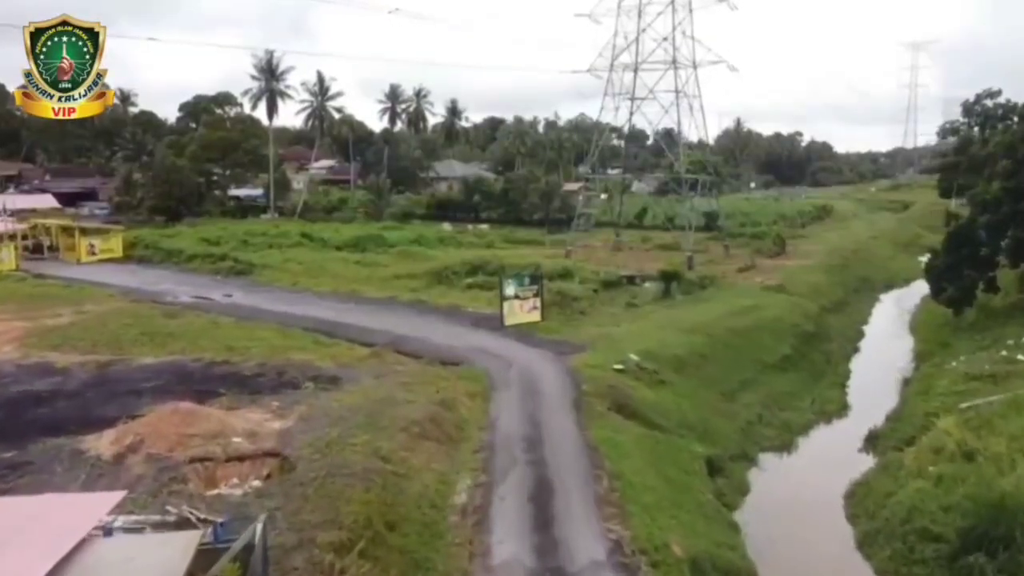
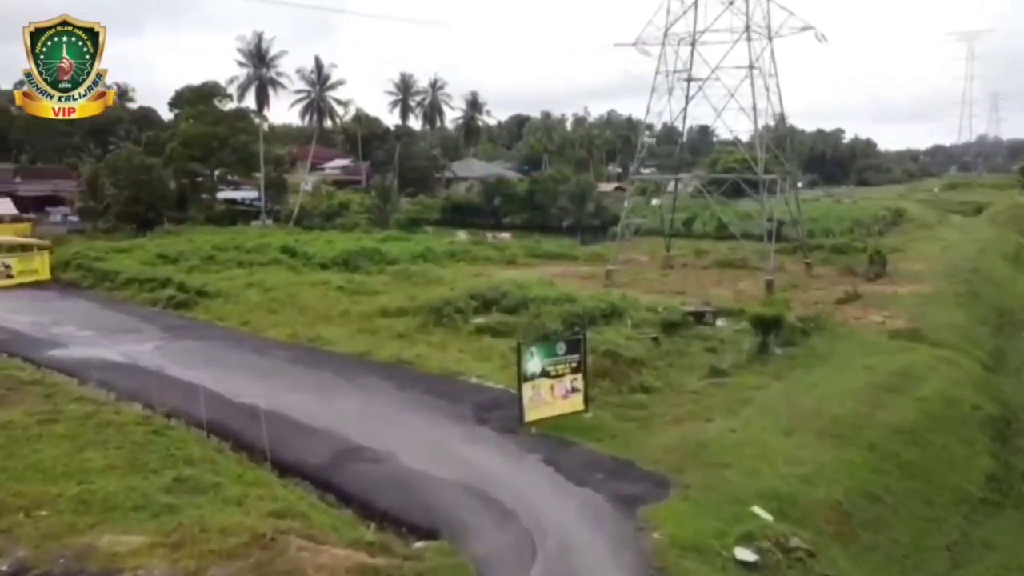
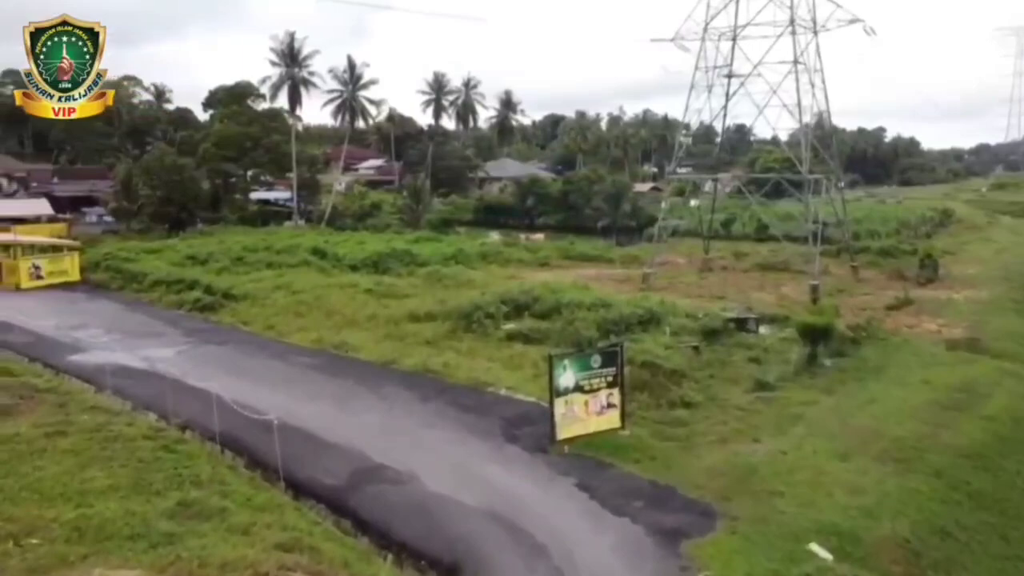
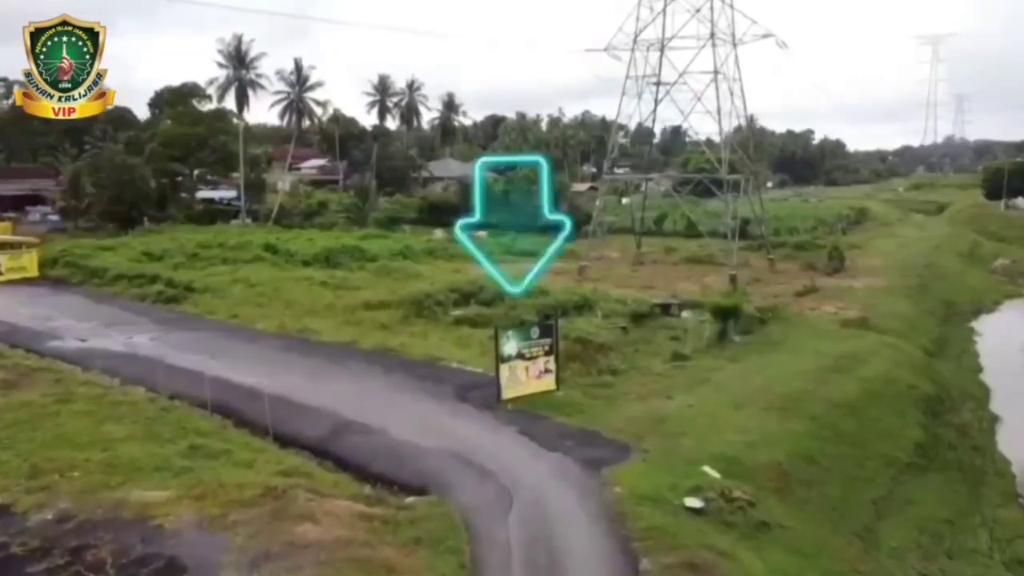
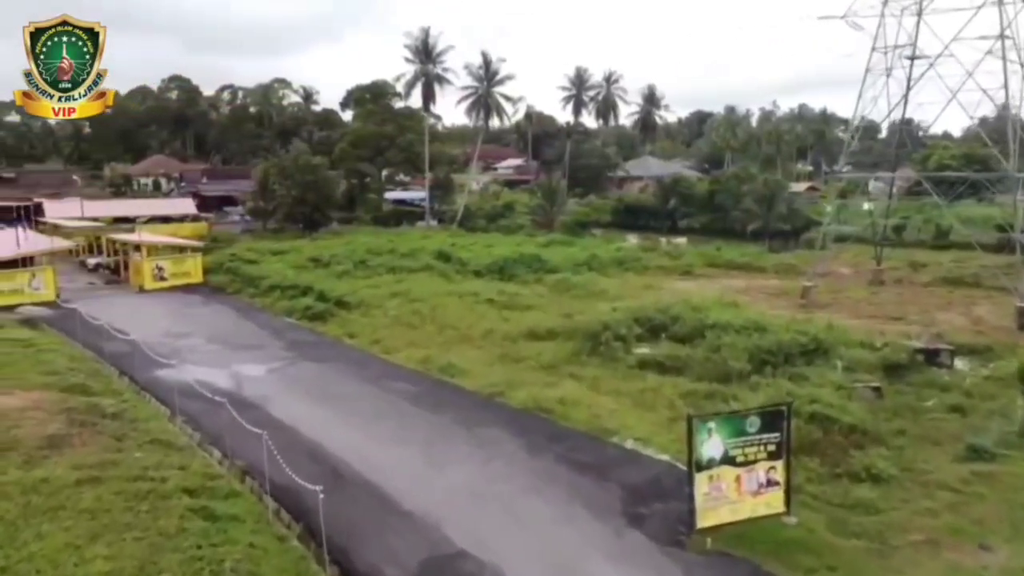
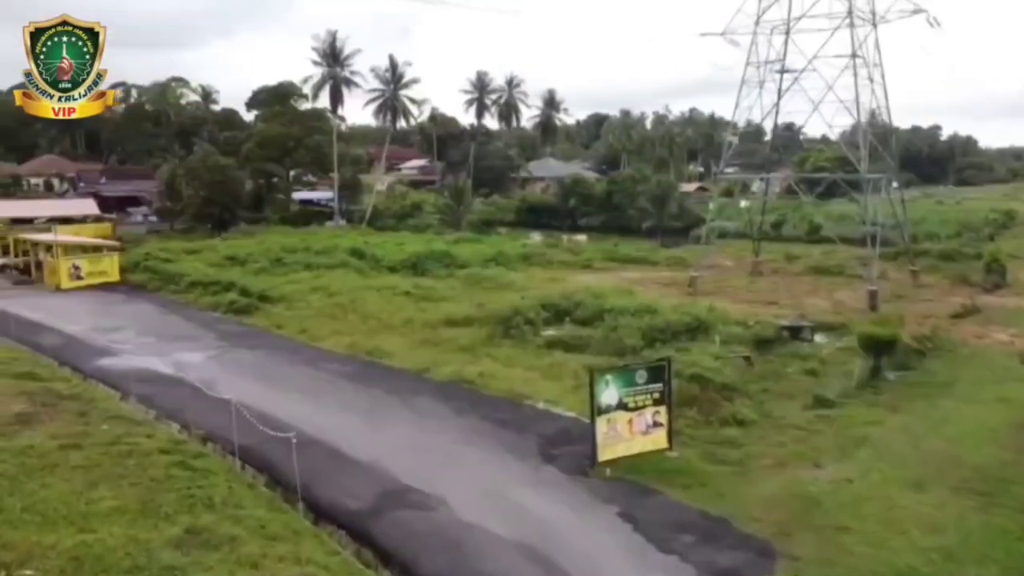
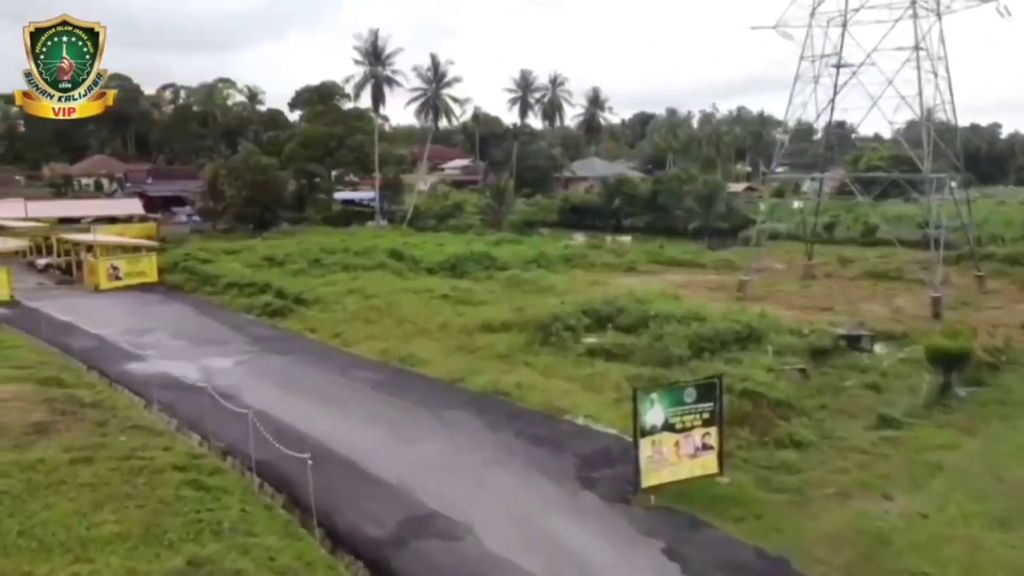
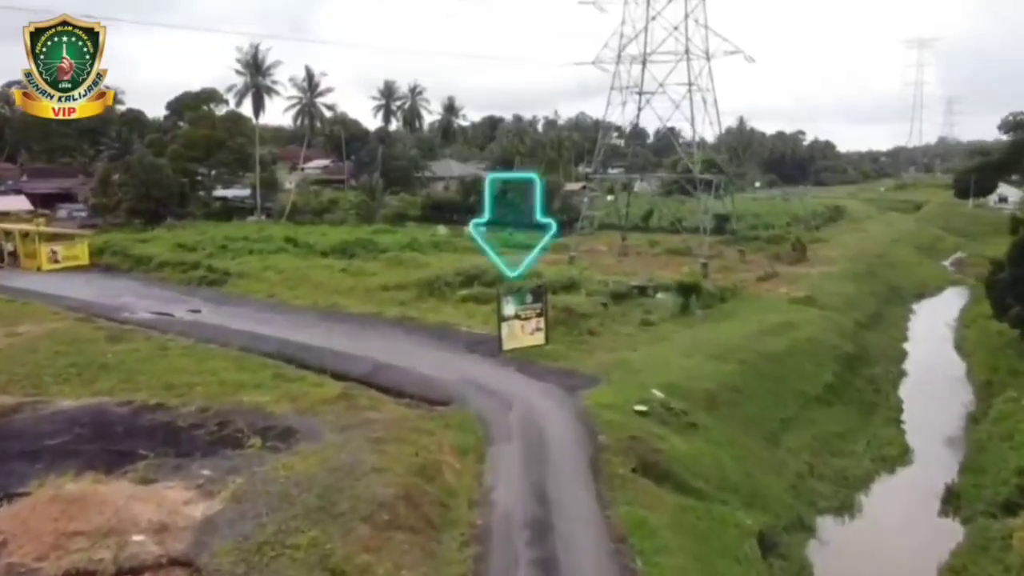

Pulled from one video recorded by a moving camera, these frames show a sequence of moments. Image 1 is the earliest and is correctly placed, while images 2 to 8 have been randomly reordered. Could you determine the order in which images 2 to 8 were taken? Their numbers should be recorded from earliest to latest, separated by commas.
8, 4, 2, 3, 6, 7, 5
